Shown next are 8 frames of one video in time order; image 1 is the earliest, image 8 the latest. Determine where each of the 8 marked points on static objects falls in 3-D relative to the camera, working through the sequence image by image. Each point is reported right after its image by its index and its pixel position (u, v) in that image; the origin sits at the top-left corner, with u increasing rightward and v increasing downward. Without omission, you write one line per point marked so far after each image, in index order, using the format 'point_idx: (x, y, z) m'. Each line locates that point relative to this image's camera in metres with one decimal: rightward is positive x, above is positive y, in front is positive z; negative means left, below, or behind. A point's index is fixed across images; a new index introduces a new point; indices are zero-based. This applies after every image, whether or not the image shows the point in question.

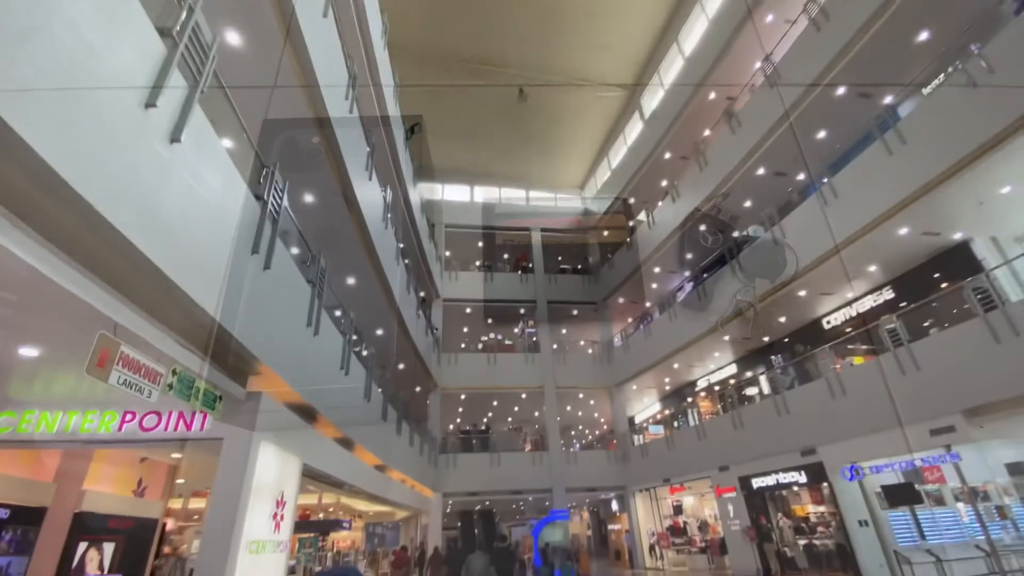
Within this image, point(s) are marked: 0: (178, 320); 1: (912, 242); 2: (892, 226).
0: (-2.8, -0.2, +3.9) m
1: (+8.5, +1.0, +10.0) m
2: (+7.7, +1.3, +9.5) m
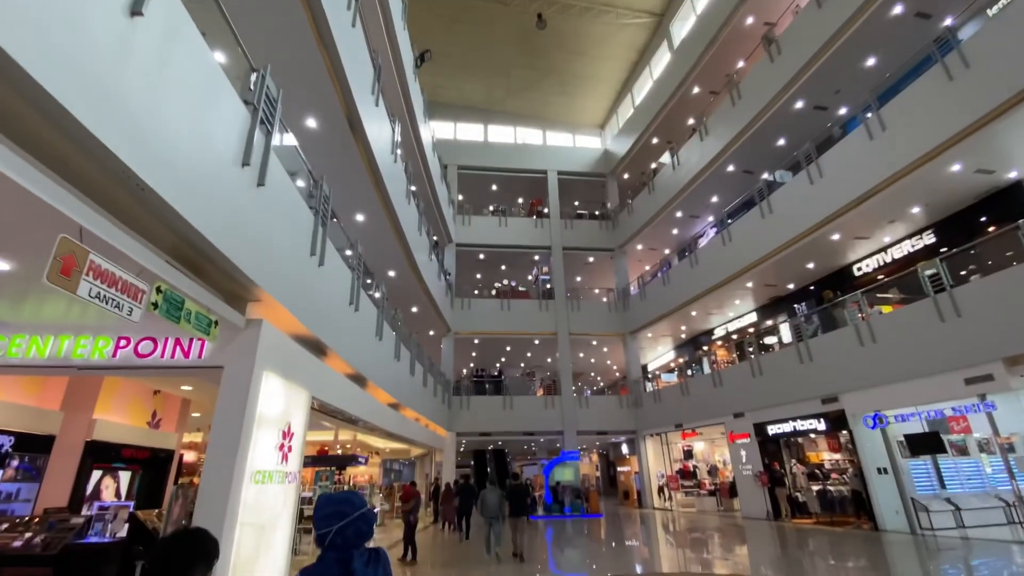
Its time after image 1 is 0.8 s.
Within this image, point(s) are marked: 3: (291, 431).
0: (-2.7, +0.4, +3.6) m
1: (+8.8, +2.1, +9.2) m
2: (+8.0, +2.4, +8.7) m
3: (-2.1, -1.4, +4.5) m
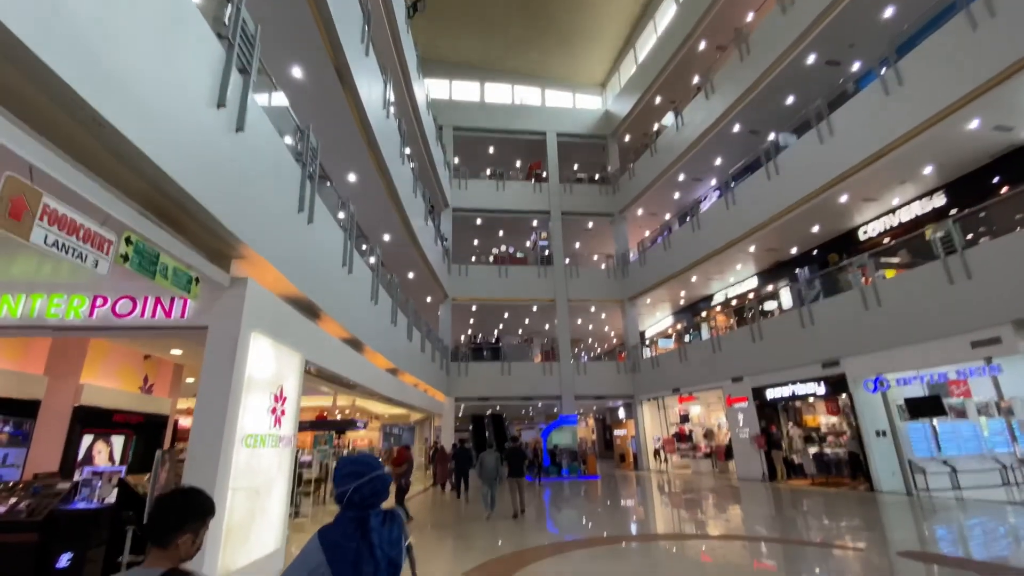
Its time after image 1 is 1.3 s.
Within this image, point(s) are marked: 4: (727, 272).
0: (-2.6, +0.7, +3.3) m
1: (+8.8, +2.8, +8.9) m
2: (+8.0, +3.0, +8.3) m
3: (-2.1, -1.0, +4.3) m
4: (+6.8, +0.5, +14.9) m
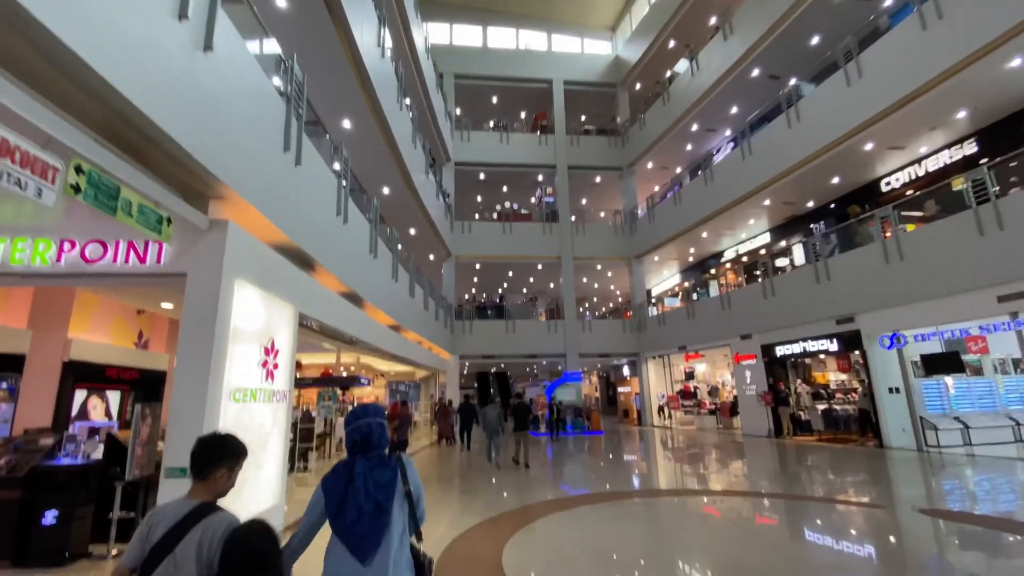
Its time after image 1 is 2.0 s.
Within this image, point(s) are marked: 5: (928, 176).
0: (-2.6, +1.1, +2.9) m
1: (+8.9, +3.6, +8.2) m
2: (+8.0, +3.8, +7.7) m
3: (-2.1, -0.5, +4.1) m
4: (+7.0, +1.9, +14.5) m
5: (+9.3, +2.5, +10.5) m
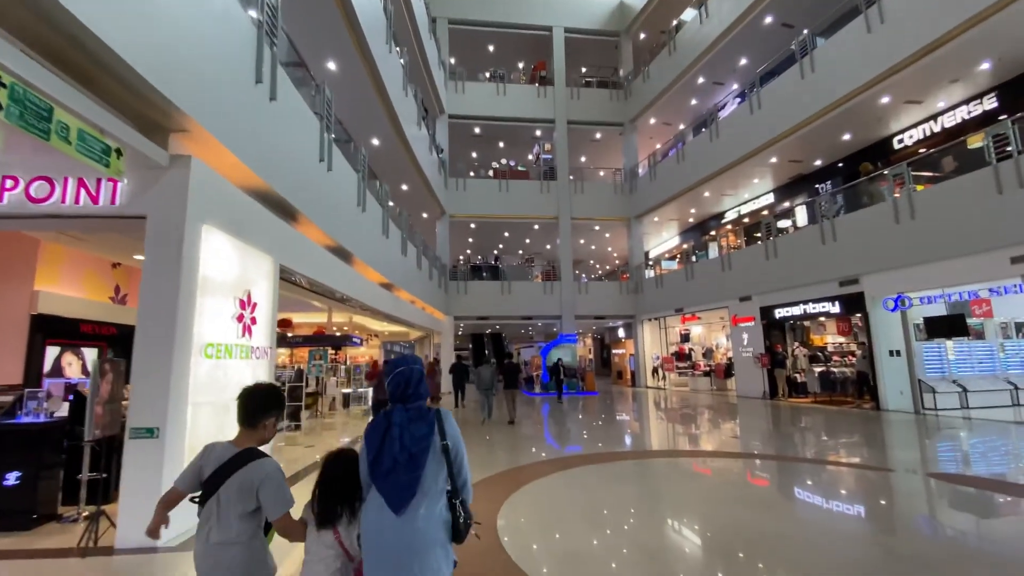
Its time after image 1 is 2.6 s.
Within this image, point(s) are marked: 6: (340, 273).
0: (-2.6, +1.4, +2.5) m
1: (+8.8, +4.3, +7.7) m
2: (+8.0, +4.4, +7.1) m
3: (-2.1, -0.1, +3.8) m
4: (+6.9, +3.0, +14.0) m
5: (+9.2, +3.3, +10.0) m
6: (-2.4, +0.2, +6.5) m
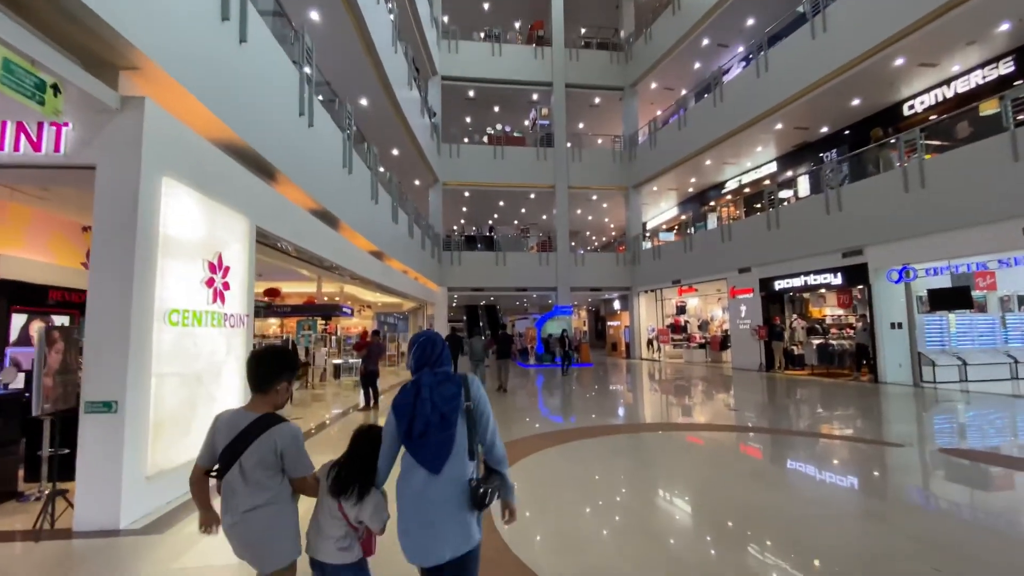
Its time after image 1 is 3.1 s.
0: (-2.6, +1.6, +2.1) m
1: (+8.8, +4.7, +7.2) m
2: (+8.0, +4.8, +6.6) m
3: (-2.1, +0.2, +3.5) m
4: (+6.7, +3.8, +13.6) m
5: (+9.2, +3.9, +9.7) m
6: (-2.5, +0.6, +6.2) m
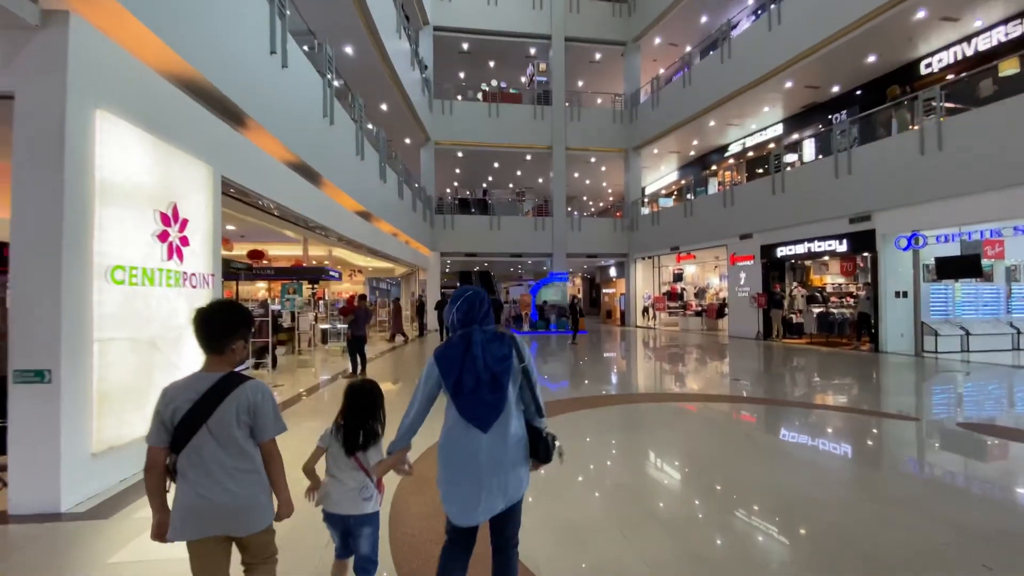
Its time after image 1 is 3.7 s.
0: (-2.6, +1.8, +1.6) m
1: (+8.7, +5.2, +6.6) m
2: (+7.9, +5.2, +6.0) m
3: (-2.2, +0.5, +3.1) m
4: (+6.6, +4.8, +13.1) m
5: (+9.1, +4.5, +9.1) m
6: (-2.5, +1.1, +5.8) m
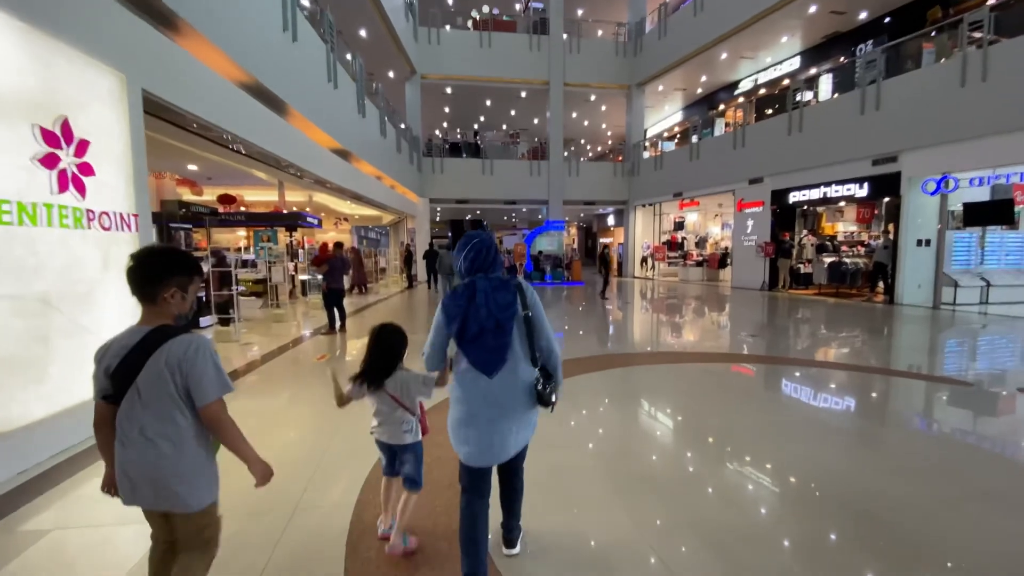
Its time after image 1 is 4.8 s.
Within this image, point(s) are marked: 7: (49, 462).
0: (-2.6, +1.9, +0.8) m
1: (+8.7, +5.8, +5.6) m
2: (+7.9, +5.8, +5.0) m
3: (-2.2, +0.8, +2.4) m
4: (+6.4, +6.1, +12.0) m
5: (+9.0, +5.4, +8.1) m
6: (-2.6, +1.7, +5.0) m
7: (-2.1, -0.8, +2.1) m
